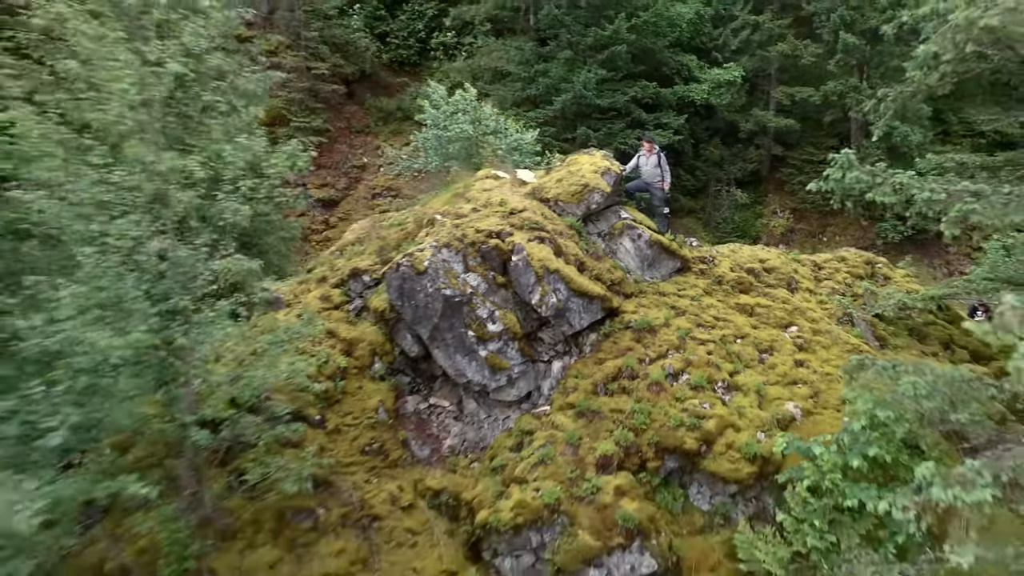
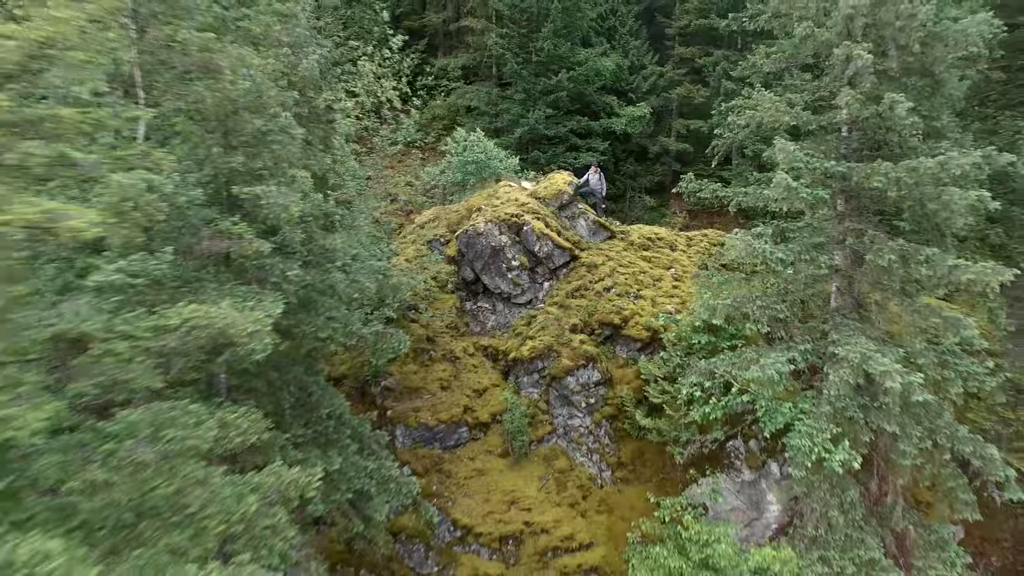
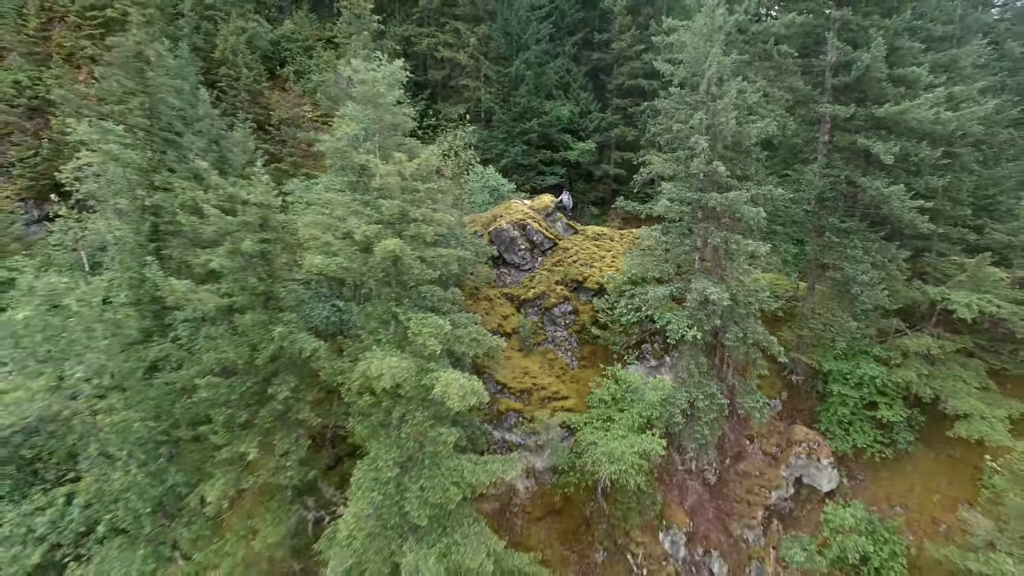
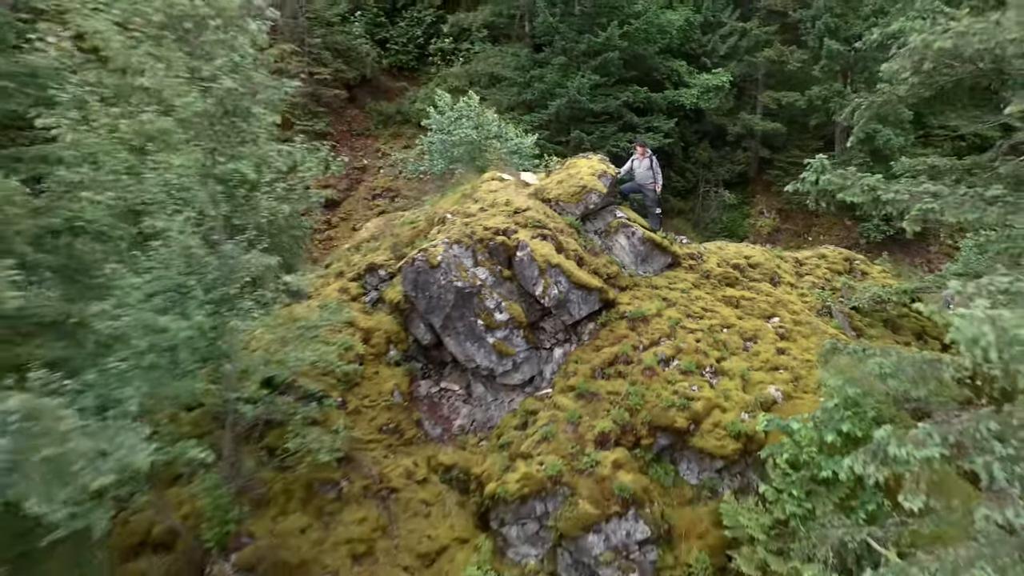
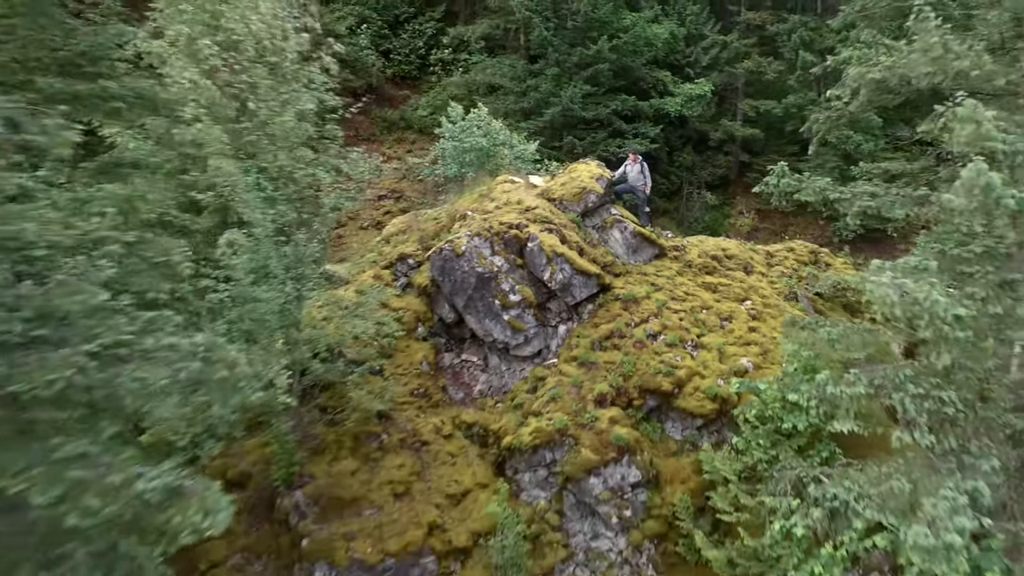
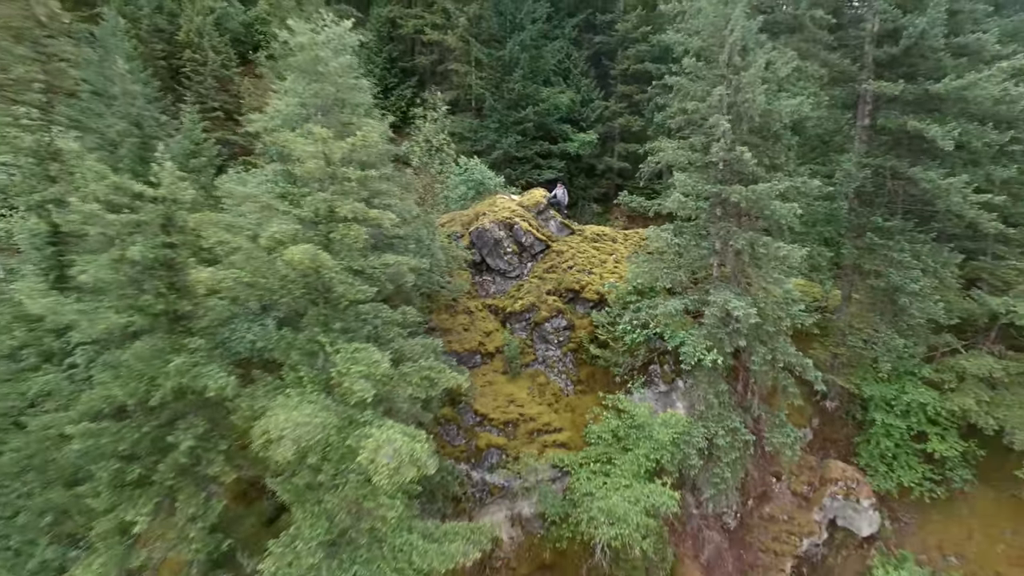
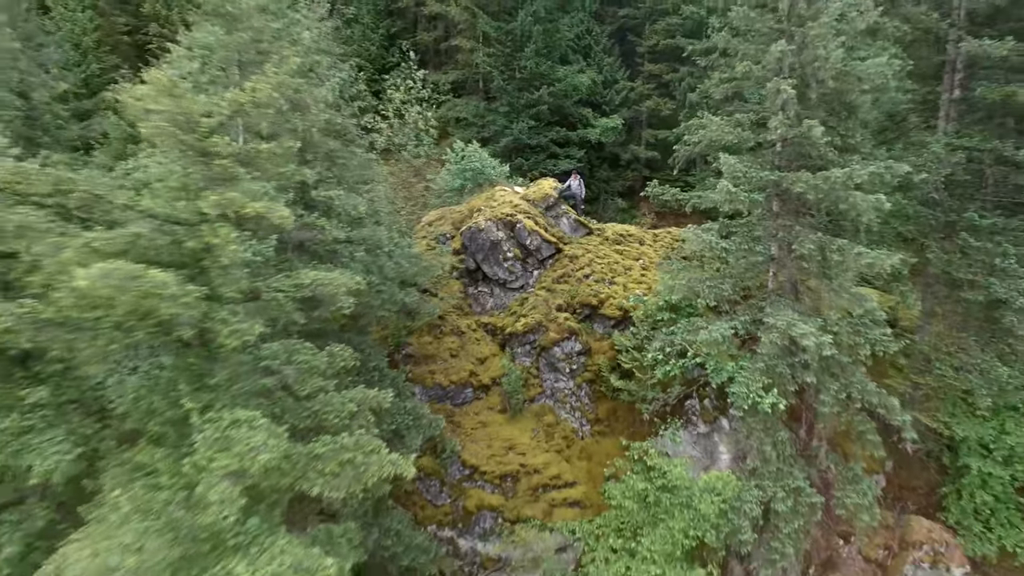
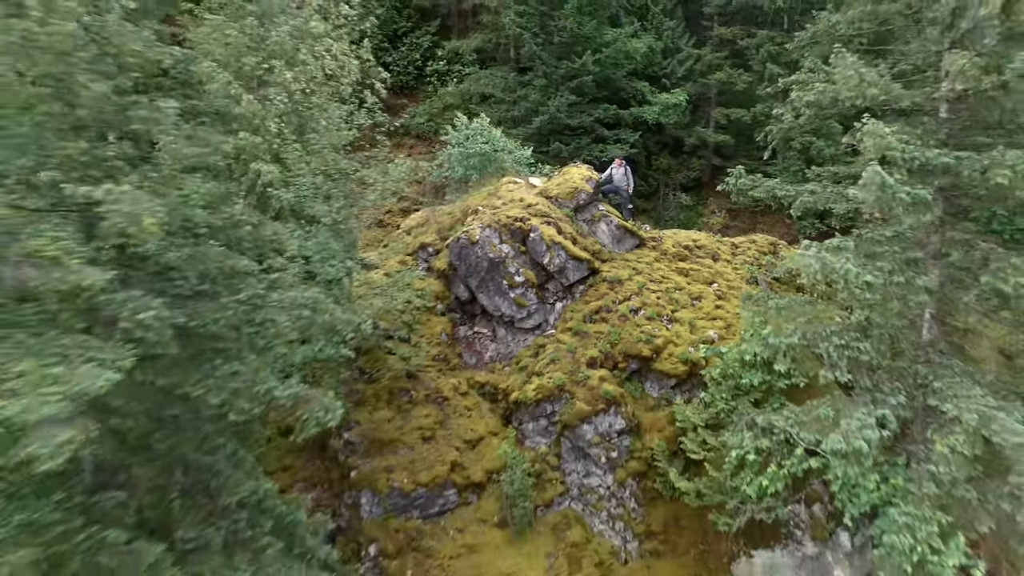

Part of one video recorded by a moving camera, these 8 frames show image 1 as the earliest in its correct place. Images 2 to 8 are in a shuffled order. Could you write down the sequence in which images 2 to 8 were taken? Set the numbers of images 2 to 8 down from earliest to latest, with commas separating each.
4, 5, 8, 2, 7, 6, 3
